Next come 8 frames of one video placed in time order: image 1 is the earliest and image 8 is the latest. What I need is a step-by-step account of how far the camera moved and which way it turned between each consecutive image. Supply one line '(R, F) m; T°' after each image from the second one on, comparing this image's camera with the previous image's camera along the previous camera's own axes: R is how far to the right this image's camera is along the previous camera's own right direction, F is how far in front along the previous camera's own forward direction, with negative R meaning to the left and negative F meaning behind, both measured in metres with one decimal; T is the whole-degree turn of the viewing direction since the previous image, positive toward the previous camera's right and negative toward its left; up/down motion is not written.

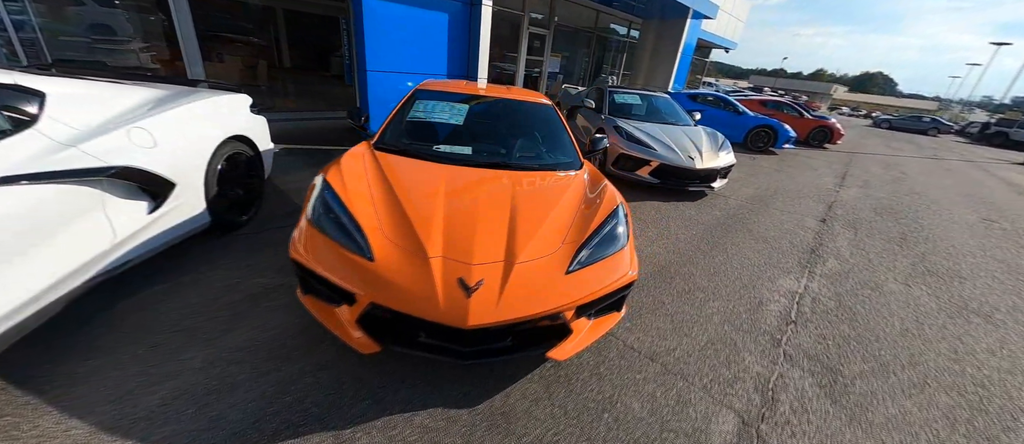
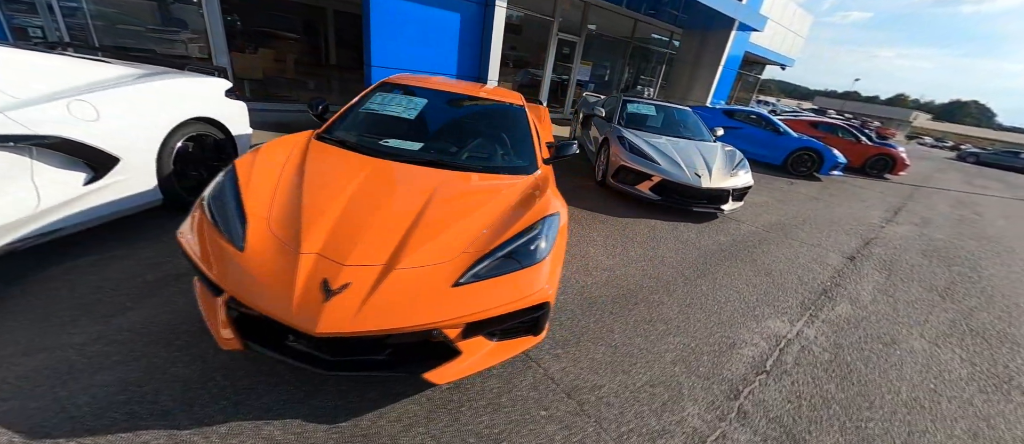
(+0.6, +0.2) m; -6°
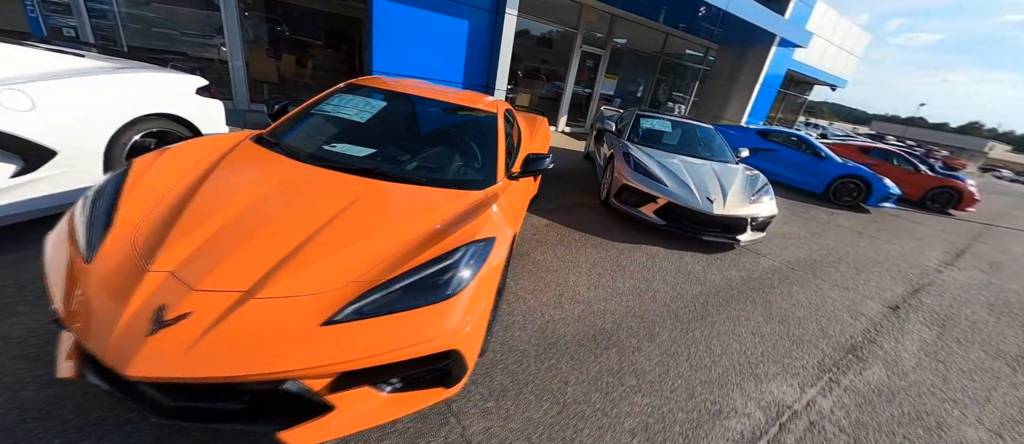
(+0.5, +0.3) m; -5°
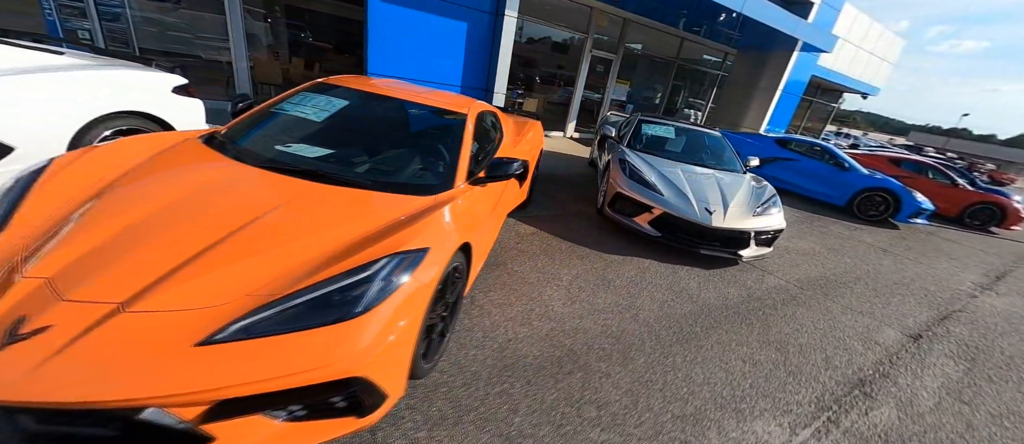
(+0.3, +0.2) m; -3°
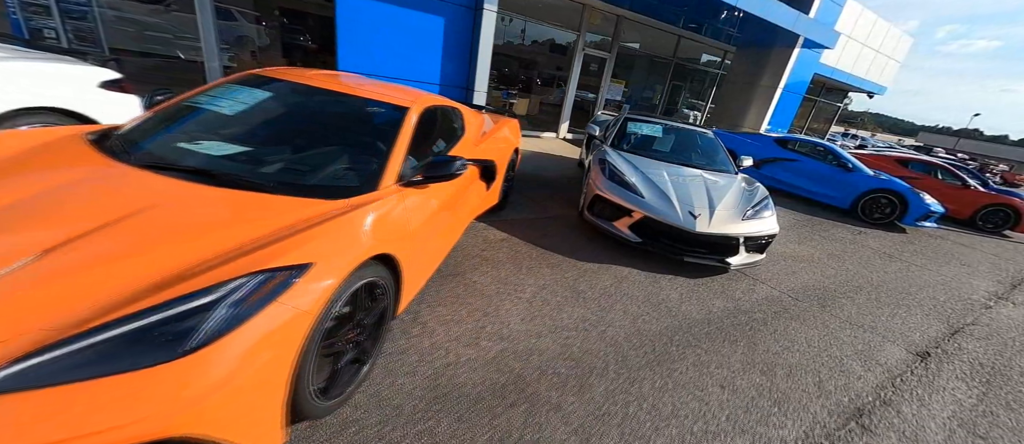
(+0.3, +0.3) m; -1°
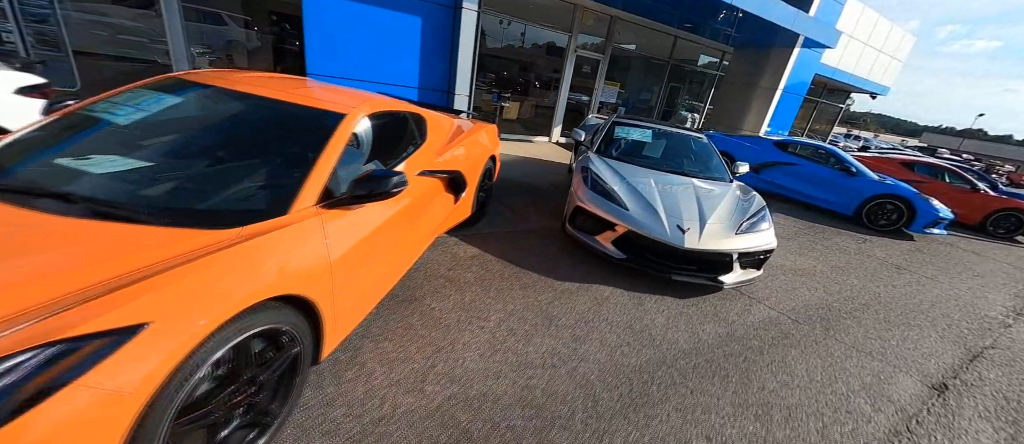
(+0.3, +0.3) m; 0°
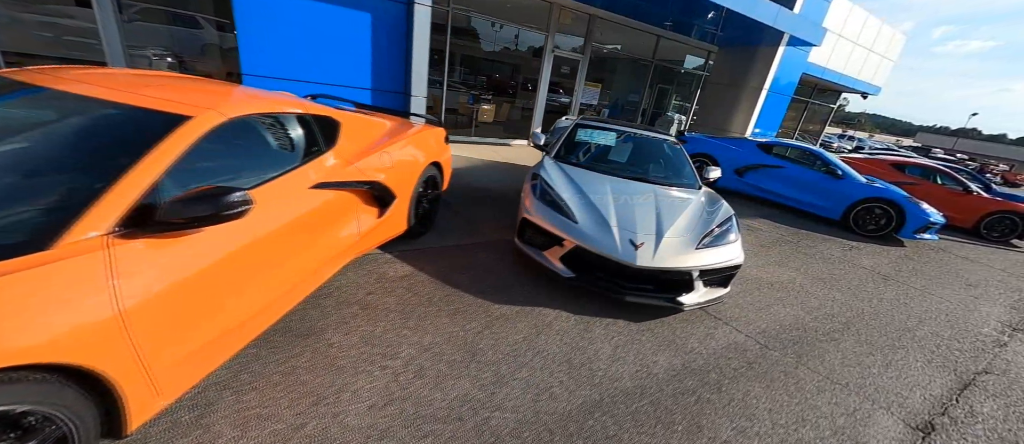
(+0.5, +0.3) m; 0°
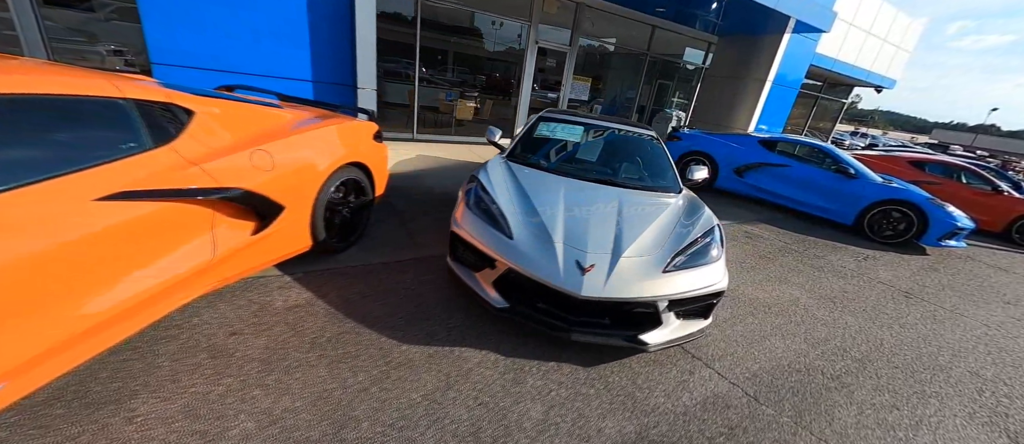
(+0.5, +0.6) m; -1°
